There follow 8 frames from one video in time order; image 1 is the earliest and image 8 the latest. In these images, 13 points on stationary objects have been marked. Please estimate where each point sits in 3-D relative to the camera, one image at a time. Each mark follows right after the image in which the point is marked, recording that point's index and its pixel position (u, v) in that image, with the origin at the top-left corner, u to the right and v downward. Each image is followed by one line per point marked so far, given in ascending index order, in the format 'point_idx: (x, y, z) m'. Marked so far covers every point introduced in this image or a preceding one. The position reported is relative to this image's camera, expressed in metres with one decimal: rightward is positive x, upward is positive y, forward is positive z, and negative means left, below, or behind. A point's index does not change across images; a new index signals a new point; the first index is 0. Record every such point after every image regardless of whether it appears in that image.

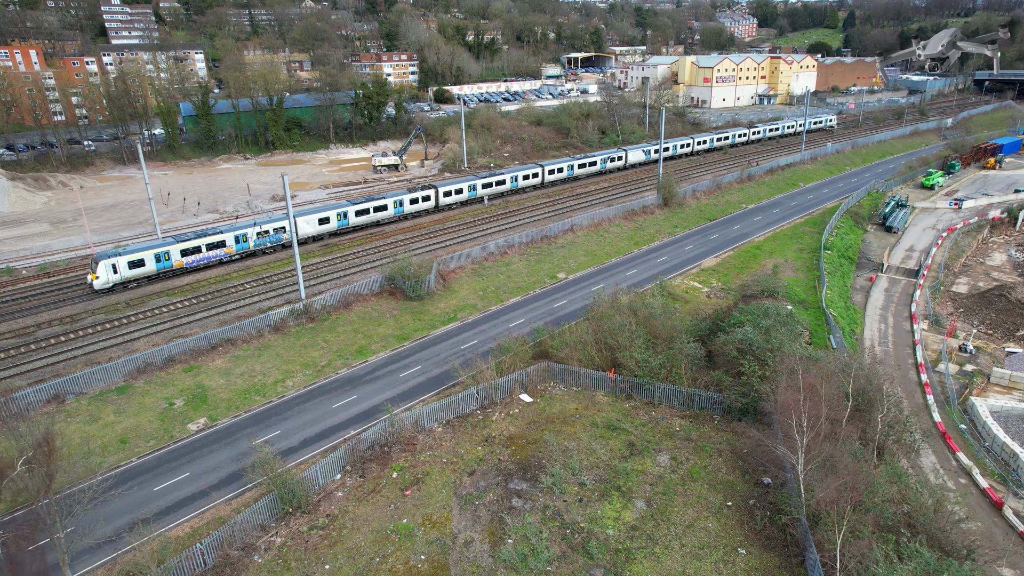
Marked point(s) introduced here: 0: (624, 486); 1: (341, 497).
0: (+3.1, -5.4, +19.4) m
1: (-4.6, -5.6, +19.0) m
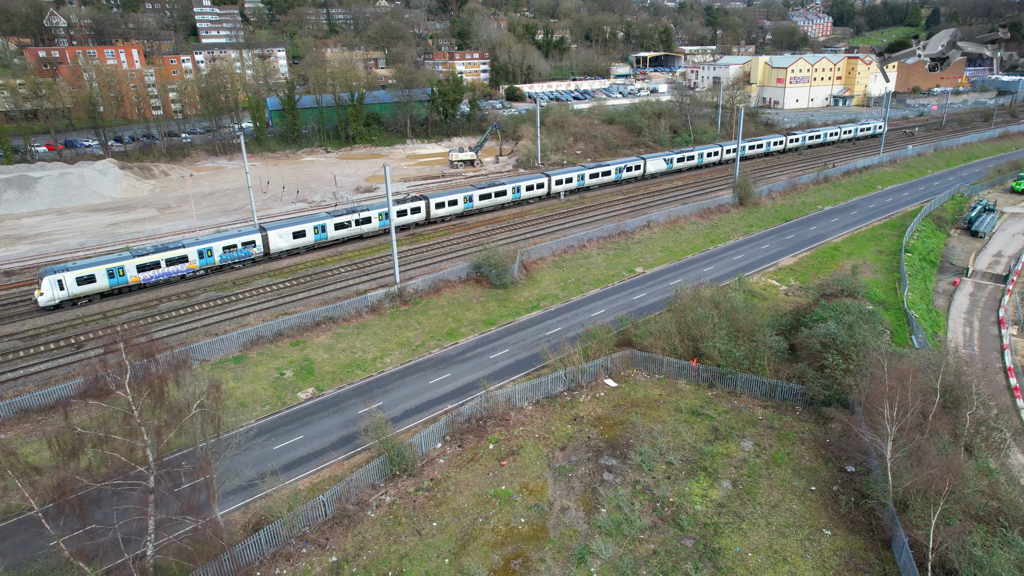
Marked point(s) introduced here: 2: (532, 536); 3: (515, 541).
0: (+5.7, -5.1, +20.2) m
1: (-2.0, -5.0, +20.5) m
2: (+0.5, -6.1, +17.5) m
3: (+0.1, -6.2, +17.4) m
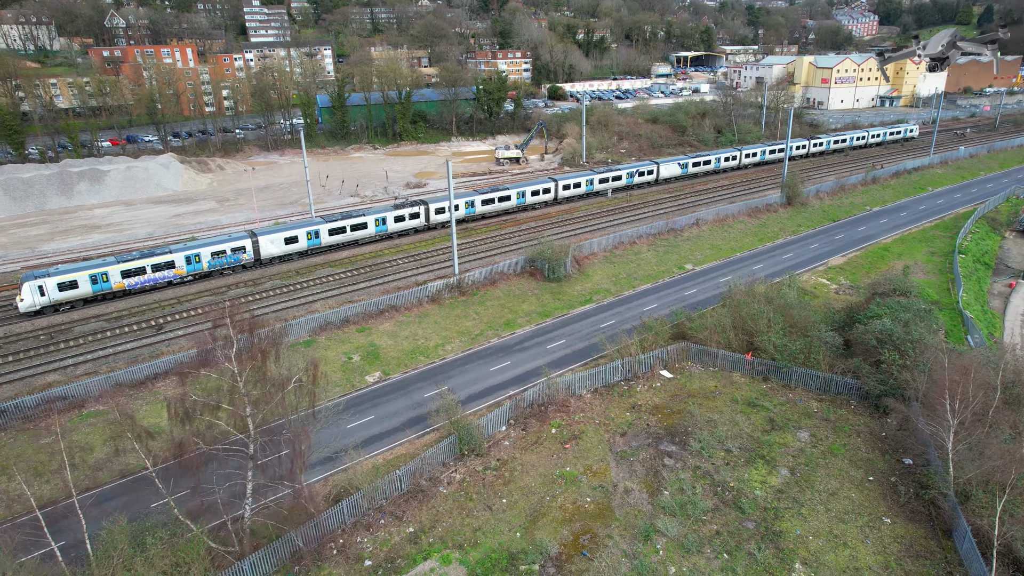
0: (+7.5, -4.9, +20.8) m
1: (-0.1, -4.7, +21.4) m
2: (+2.2, -5.8, +18.3) m
3: (+1.8, -5.9, +18.2) m
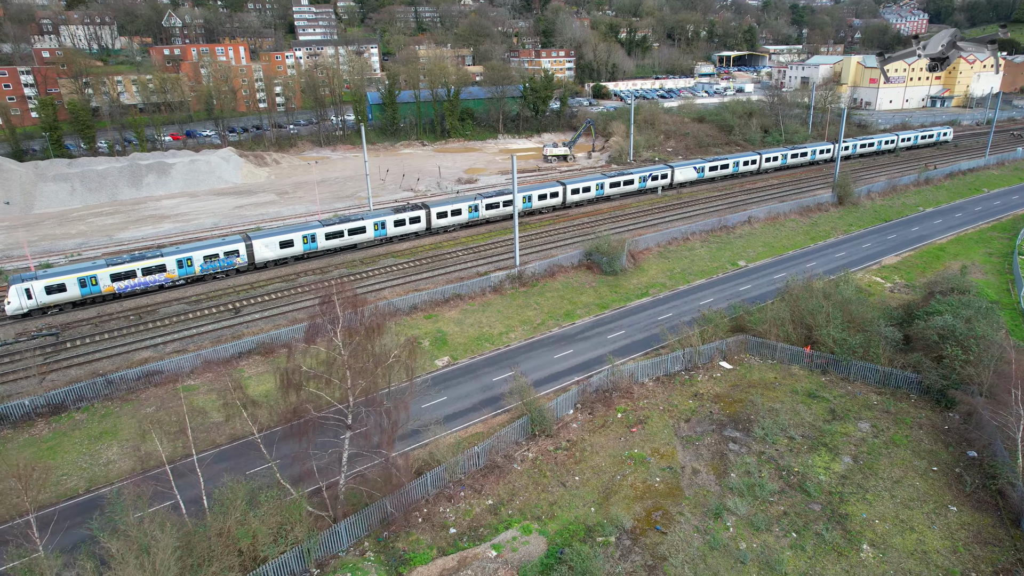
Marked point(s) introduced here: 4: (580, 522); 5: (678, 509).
0: (+9.6, -4.7, +21.3) m
1: (+2.1, -4.4, +22.2) m
2: (+4.2, -5.5, +19.1) m
3: (+3.8, -5.6, +19.0) m
4: (+1.7, -5.9, +18.0) m
5: (+4.3, -5.7, +18.4) m
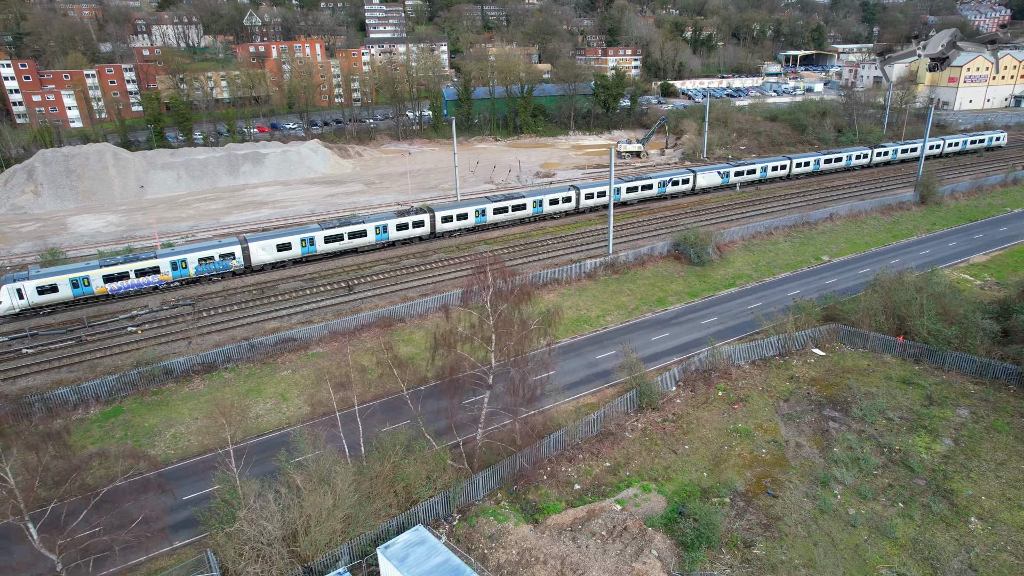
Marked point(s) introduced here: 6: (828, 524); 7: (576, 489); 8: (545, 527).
0: (+13.1, -4.3, +22.1) m
1: (+5.6, -3.8, +23.6) m
2: (+7.6, -5.0, +20.3) m
3: (+7.1, -5.1, +20.2) m
4: (+5.0, -5.3, +19.3) m
5: (+7.6, -5.2, +19.6) m
6: (+7.9, -5.9, +17.6) m
7: (+1.7, -5.4, +19.2) m
8: (+0.8, -5.8, +17.4) m
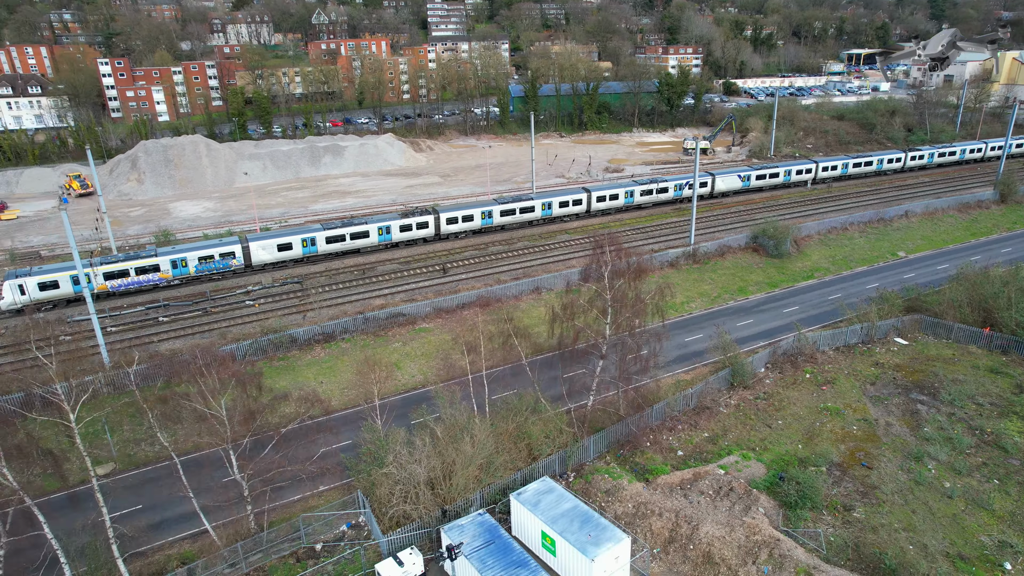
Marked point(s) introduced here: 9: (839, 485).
0: (+16.4, -4.0, +22.8) m
1: (+9.0, -3.3, +24.7) m
2: (+10.7, -4.6, +21.3) m
3: (+10.3, -4.6, +21.3) m
4: (+8.1, -4.8, +20.5) m
5: (+10.7, -4.8, +20.6) m
6: (+10.9, -5.4, +18.6) m
7: (+4.8, -4.8, +20.5) m
8: (+3.8, -5.2, +18.8) m
9: (+8.9, -5.3, +19.2) m
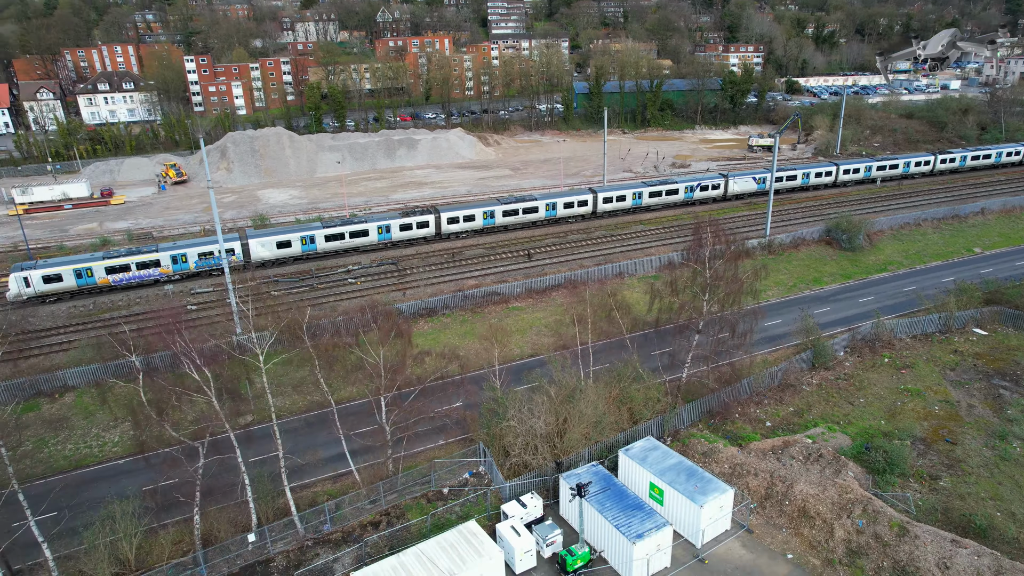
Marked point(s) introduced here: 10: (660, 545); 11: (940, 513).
0: (+19.6, -3.7, +23.4) m
1: (+12.4, -2.8, +25.8) m
2: (+13.8, -4.1, +22.3) m
3: (+13.4, -4.1, +22.3) m
4: (+11.1, -4.3, +21.7) m
5: (+13.8, -4.3, +21.6) m
6: (+13.8, -5.0, +19.6) m
7: (+7.9, -4.3, +21.9) m
8: (+6.8, -4.6, +20.2) m
9: (+11.8, -4.9, +20.3) m
10: (+3.3, -5.7, +15.7) m
11: (+10.7, -5.6, +17.7) m
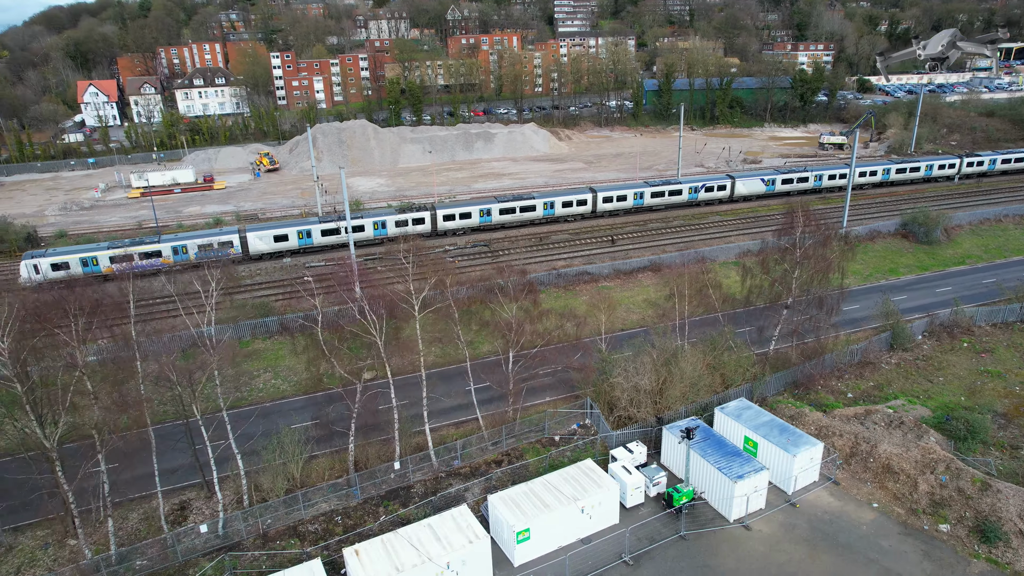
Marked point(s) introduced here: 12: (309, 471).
0: (+23.0, -3.3, +24.1) m
1: (+16.0, -2.3, +26.9) m
2: (+17.2, -3.6, +23.4) m
3: (+16.7, -3.6, +23.4) m
4: (+14.4, -3.7, +22.9) m
5: (+17.0, -3.8, +22.7) m
6: (+16.9, -4.5, +20.7) m
7: (+11.2, -3.6, +23.4) m
8: (+9.9, -3.9, +21.8) m
9: (+15.0, -4.3, +21.5) m
10: (+6.1, -4.9, +17.5) m
11: (+13.7, -5.1, +19.1) m
12: (-5.3, -4.8, +18.6) m
